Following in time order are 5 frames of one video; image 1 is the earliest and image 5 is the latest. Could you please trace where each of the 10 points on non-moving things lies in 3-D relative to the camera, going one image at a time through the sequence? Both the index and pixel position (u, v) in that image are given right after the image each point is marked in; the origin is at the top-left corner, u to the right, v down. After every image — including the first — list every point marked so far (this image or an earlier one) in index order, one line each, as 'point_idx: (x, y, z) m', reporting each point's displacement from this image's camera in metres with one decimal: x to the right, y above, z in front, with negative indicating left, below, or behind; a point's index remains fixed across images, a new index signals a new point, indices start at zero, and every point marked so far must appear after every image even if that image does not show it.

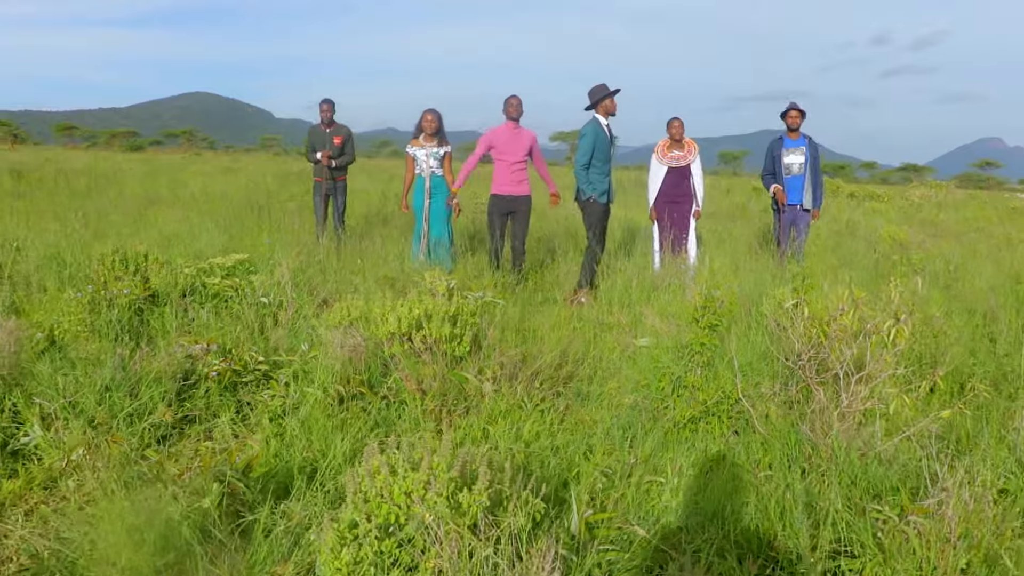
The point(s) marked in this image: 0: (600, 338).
0: (+0.5, -0.3, +5.1) m
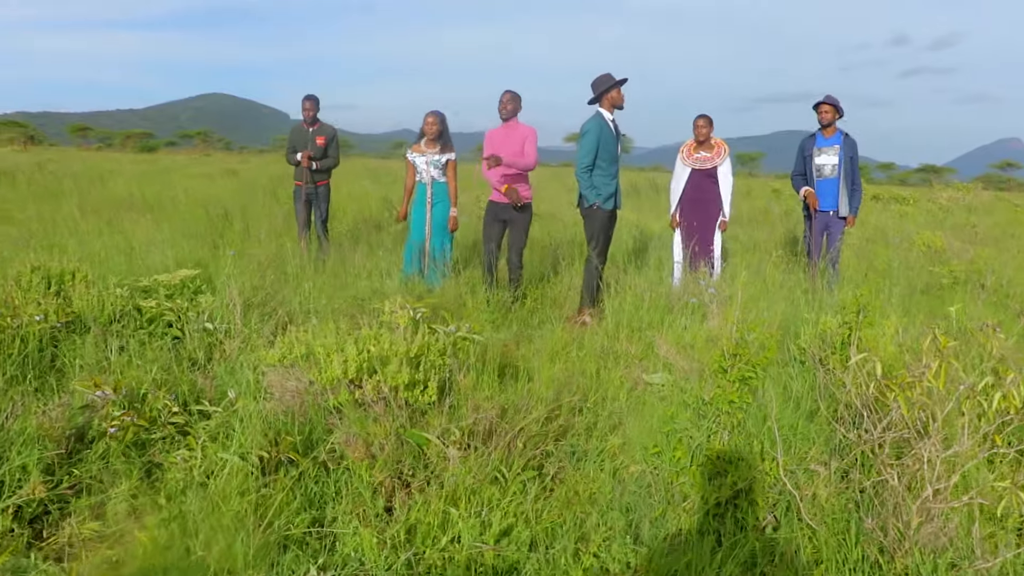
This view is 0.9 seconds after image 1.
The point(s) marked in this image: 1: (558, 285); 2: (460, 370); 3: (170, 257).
0: (+0.4, -0.4, +4.3) m
1: (+0.3, 0.0, +6.5) m
2: (-0.2, -0.3, +3.3) m
3: (-2.1, +0.2, +5.6) m
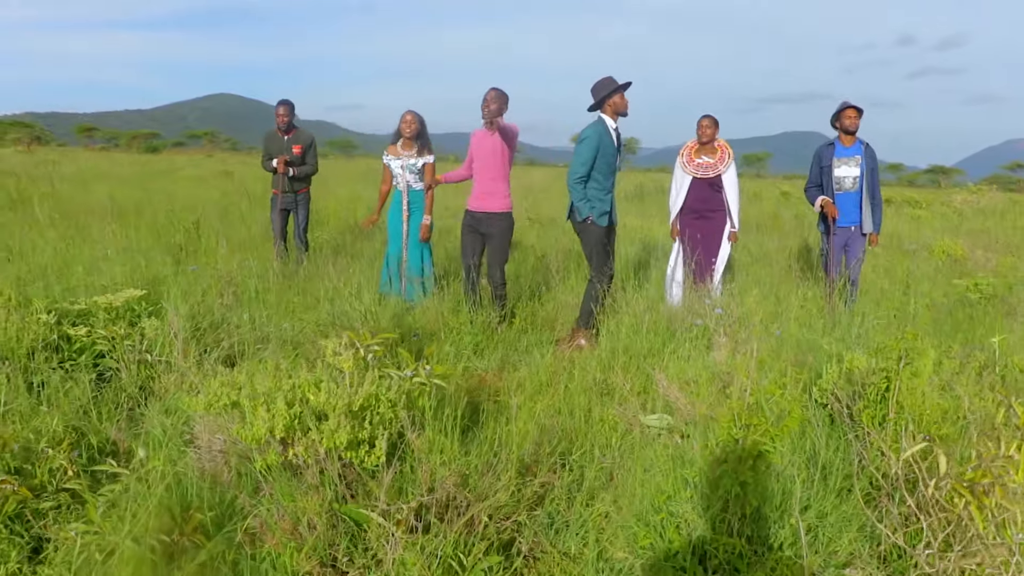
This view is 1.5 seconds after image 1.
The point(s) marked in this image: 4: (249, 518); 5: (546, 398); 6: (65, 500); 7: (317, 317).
0: (+0.3, -0.5, +3.7) m
1: (+0.2, -0.1, +5.9) m
2: (-0.3, -0.4, +2.8) m
3: (-2.2, +0.1, +5.0) m
4: (-0.7, -0.6, +2.4) m
5: (+0.1, -0.5, +3.9) m
6: (-1.3, -0.6, +2.6) m
7: (-1.0, -0.1, +4.5) m
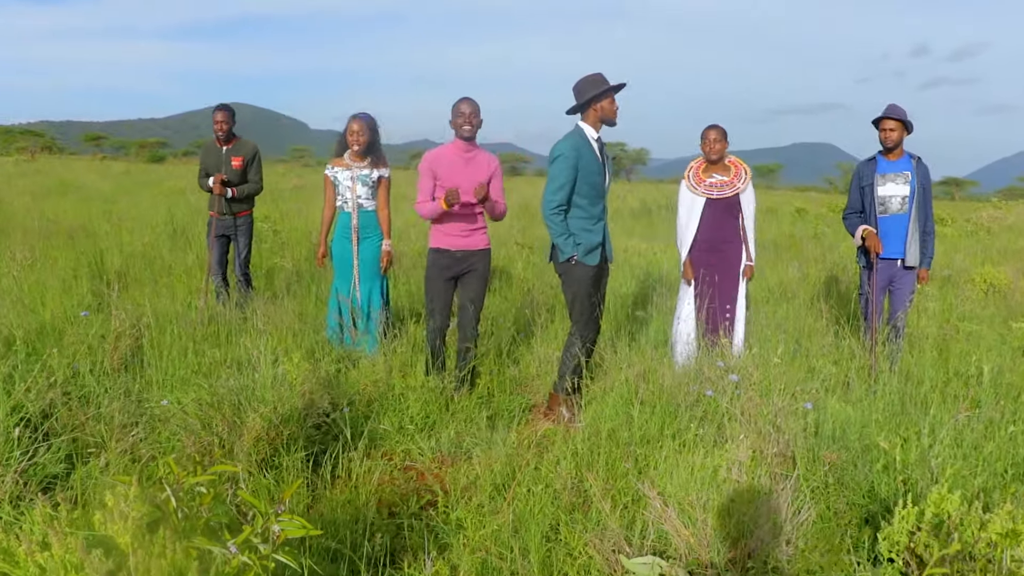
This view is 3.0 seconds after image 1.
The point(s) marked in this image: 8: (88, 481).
0: (+0.1, -0.8, +2.6) m
1: (+0.1, -0.4, +4.8) m
2: (-0.5, -0.6, +1.7) m
3: (-2.4, -0.2, +4.0) m
4: (-0.9, -0.8, +1.3) m
5: (0.0, -0.7, +2.9) m
6: (-1.5, -0.8, +1.5) m
7: (-1.1, -0.4, +3.4) m
8: (-1.2, -0.5, +2.6) m
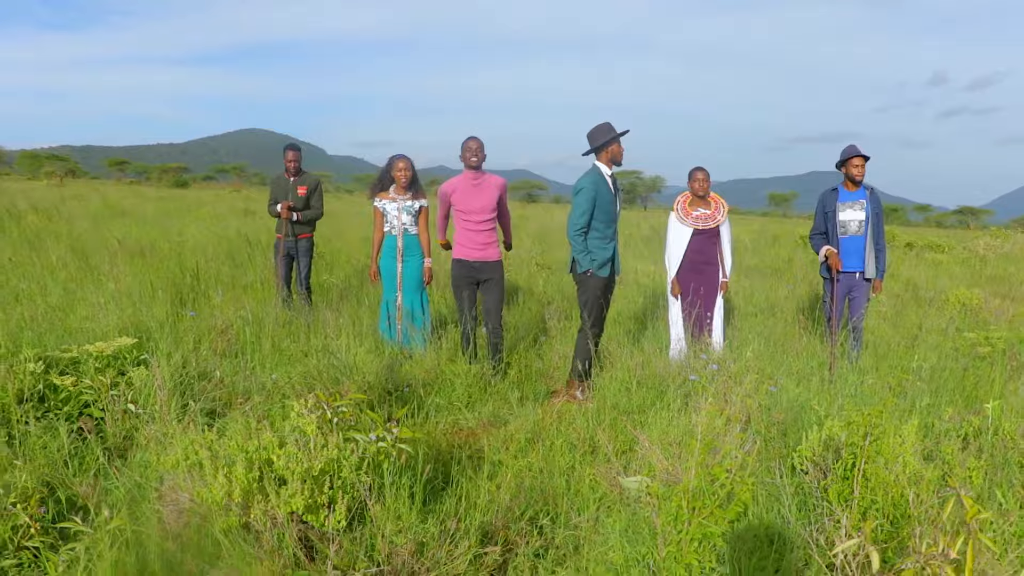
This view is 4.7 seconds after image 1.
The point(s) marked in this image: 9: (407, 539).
0: (+0.3, -0.7, +3.7) m
1: (+0.2, -0.4, +5.9) m
2: (-0.4, -0.6, +2.8) m
3: (-2.2, -0.2, +5.1) m
4: (-0.8, -0.8, +2.4) m
5: (+0.1, -0.7, +3.9) m
6: (-1.4, -0.8, +2.6) m
7: (-1.0, -0.4, +4.5) m
8: (-1.1, -0.5, +3.7) m
9: (-0.3, -0.7, +2.5) m
